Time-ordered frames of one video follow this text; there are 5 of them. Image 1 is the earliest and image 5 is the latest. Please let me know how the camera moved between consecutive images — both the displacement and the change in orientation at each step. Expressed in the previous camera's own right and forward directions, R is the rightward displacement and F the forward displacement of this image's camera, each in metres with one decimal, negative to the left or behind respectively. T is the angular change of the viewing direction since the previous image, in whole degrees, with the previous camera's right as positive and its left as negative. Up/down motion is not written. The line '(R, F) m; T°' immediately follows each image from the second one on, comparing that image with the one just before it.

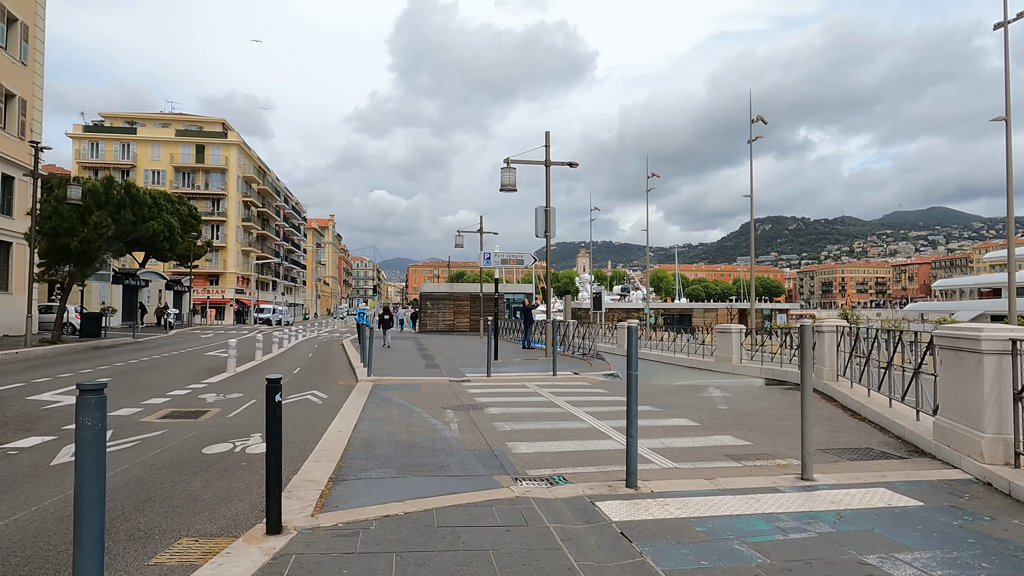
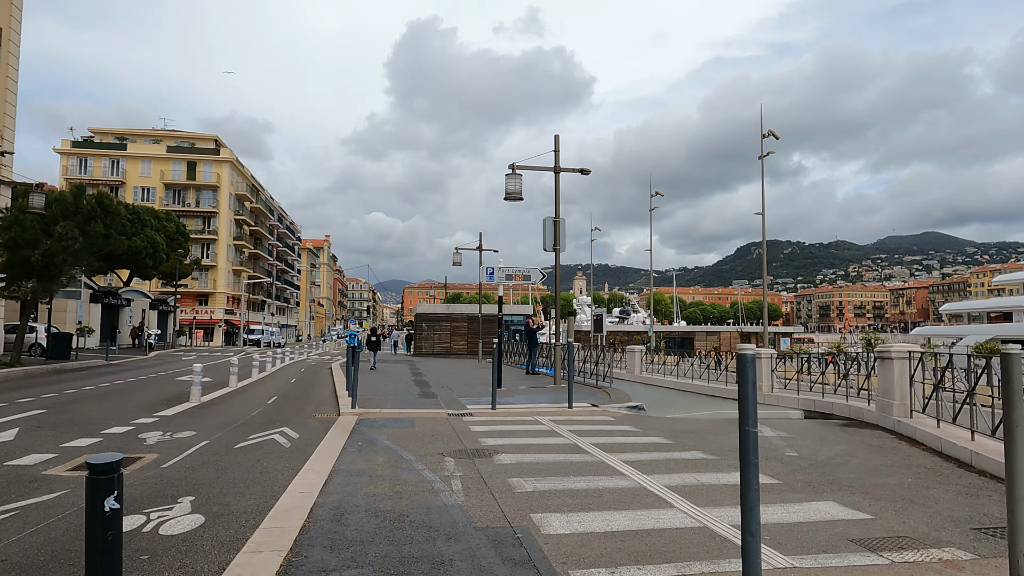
(-0.3, +2.1) m; 0°
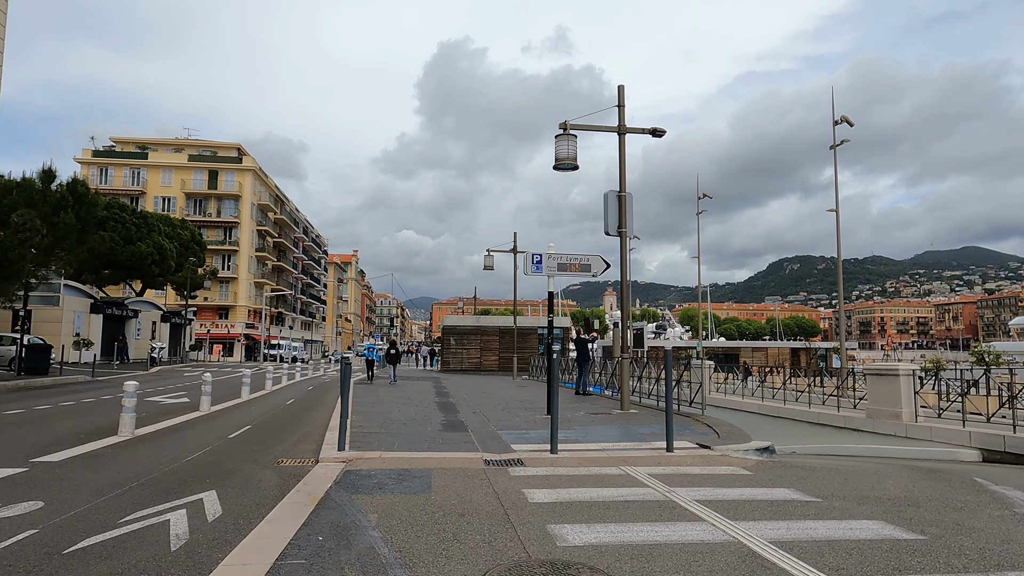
(-0.5, +4.3) m; -2°
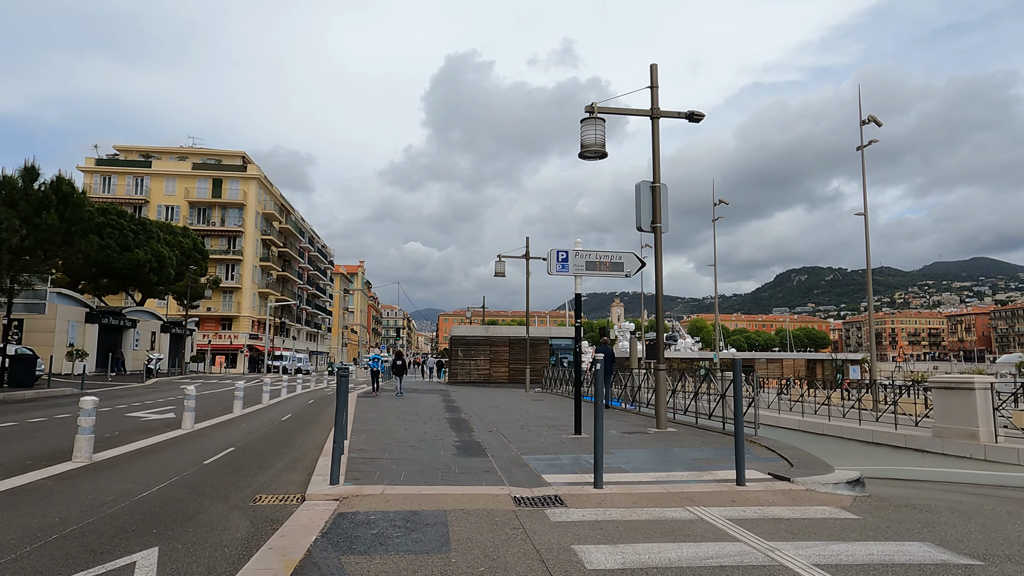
(-0.3, +1.6) m; -1°
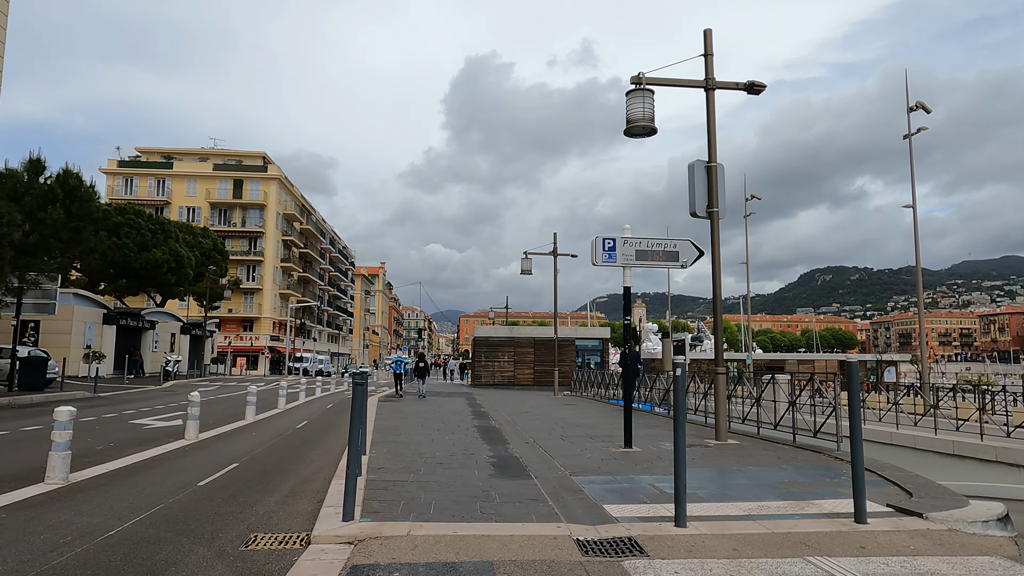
(-0.3, +1.4) m; -2°
